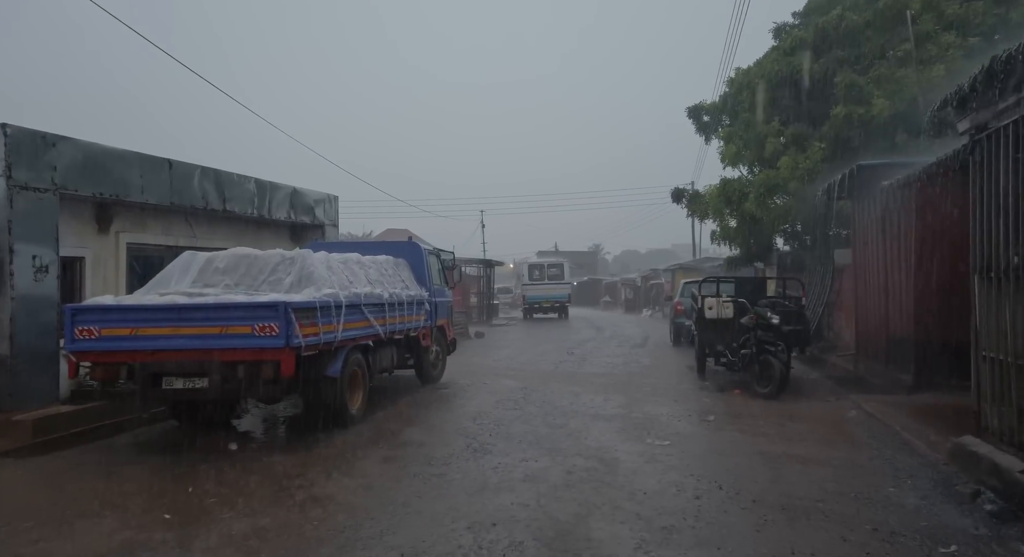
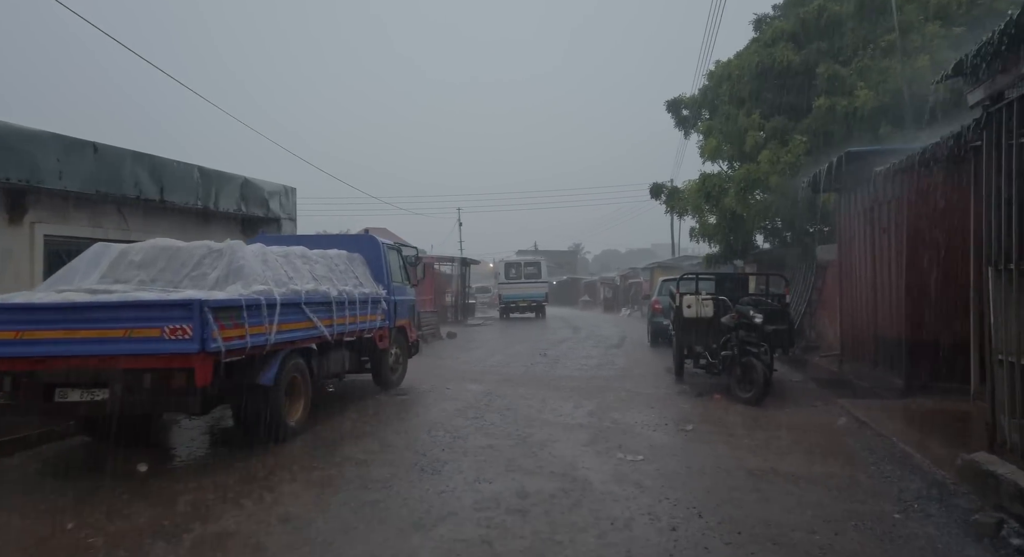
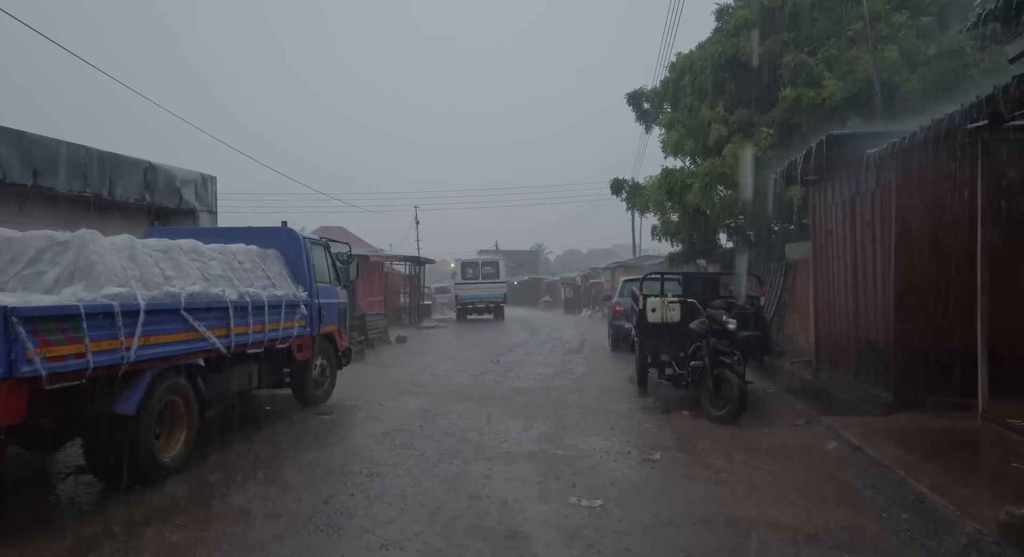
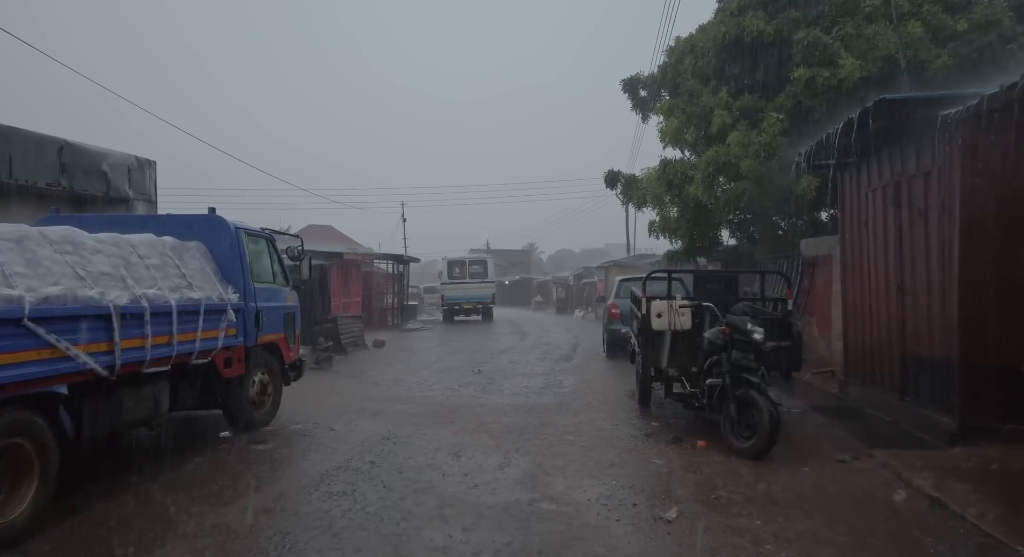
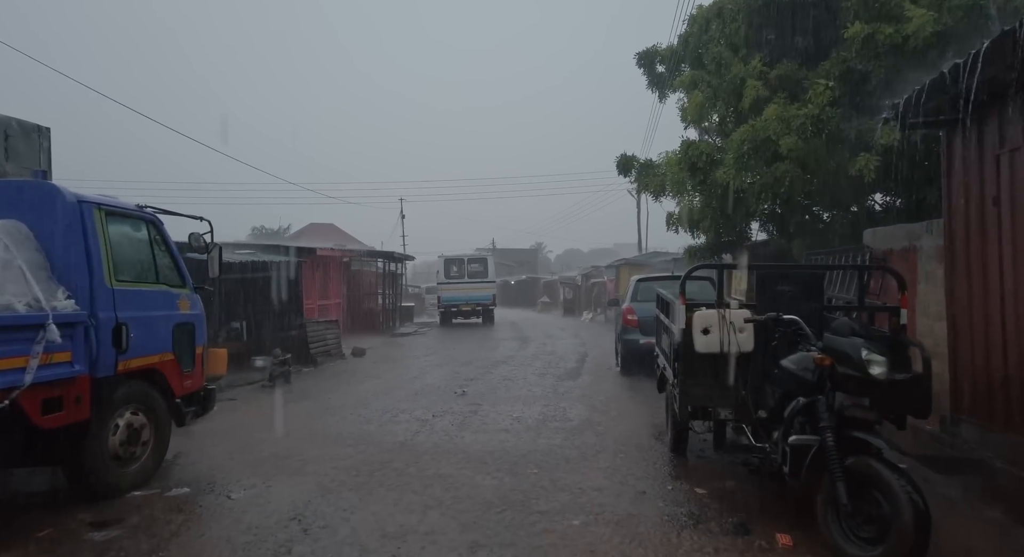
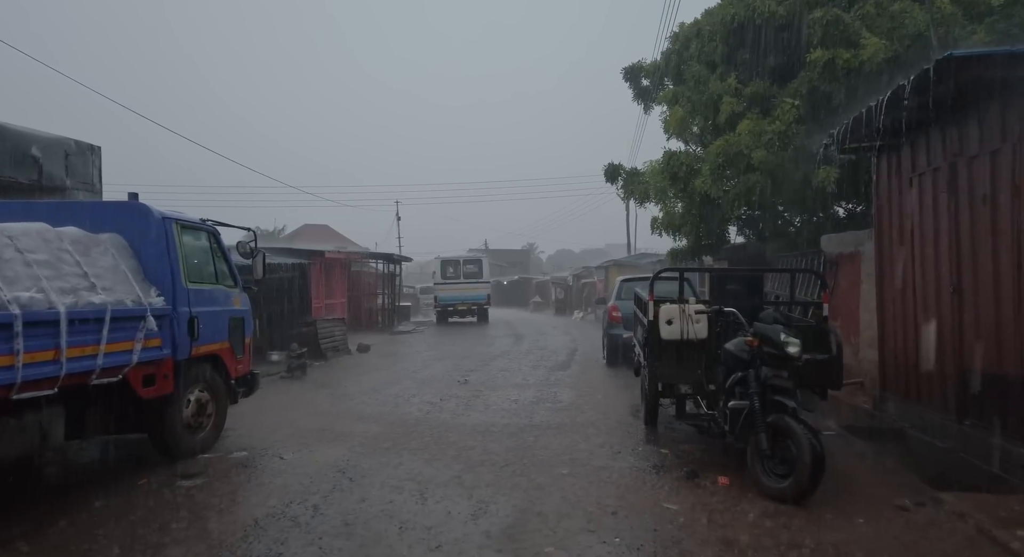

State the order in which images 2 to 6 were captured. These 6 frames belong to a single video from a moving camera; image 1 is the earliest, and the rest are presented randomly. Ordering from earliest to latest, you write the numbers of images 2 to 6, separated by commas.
2, 3, 4, 6, 5
